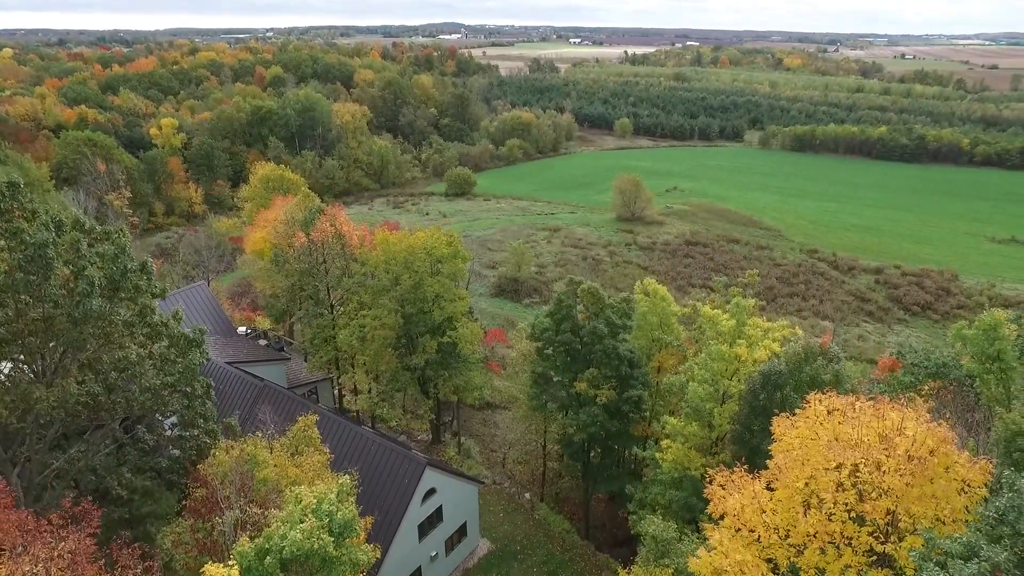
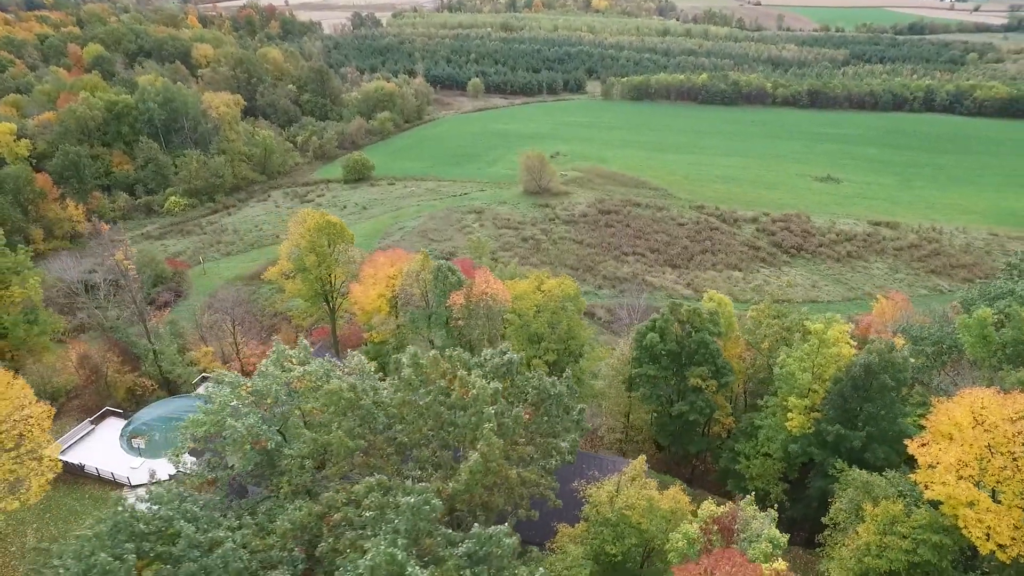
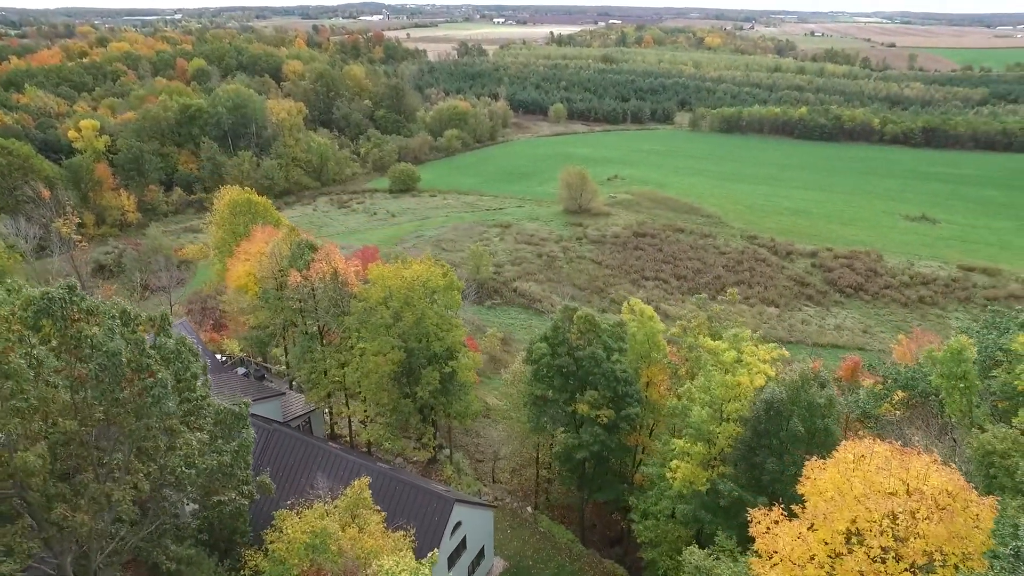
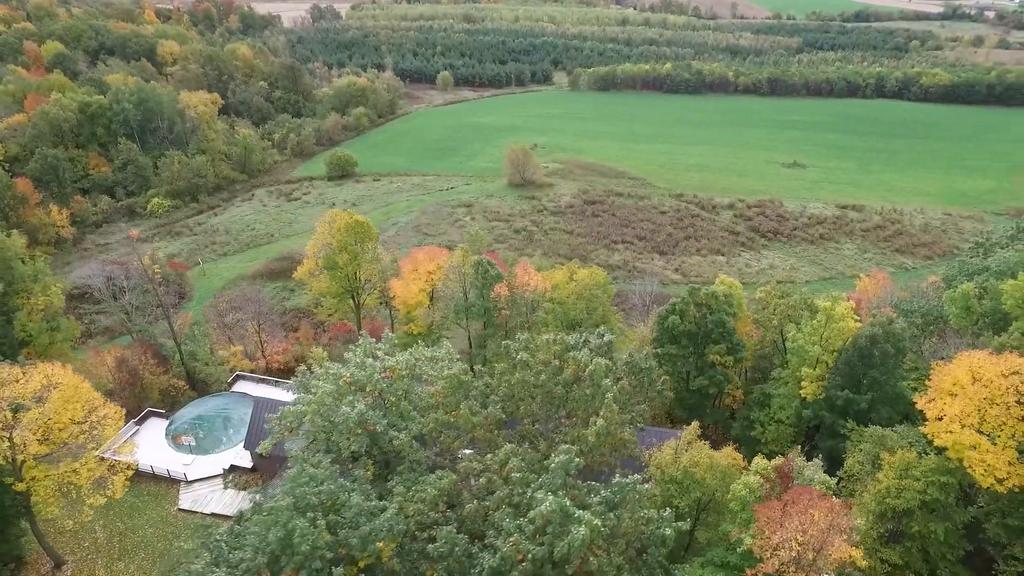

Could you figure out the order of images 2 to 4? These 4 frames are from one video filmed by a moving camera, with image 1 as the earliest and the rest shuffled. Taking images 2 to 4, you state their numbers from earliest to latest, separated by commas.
3, 2, 4
